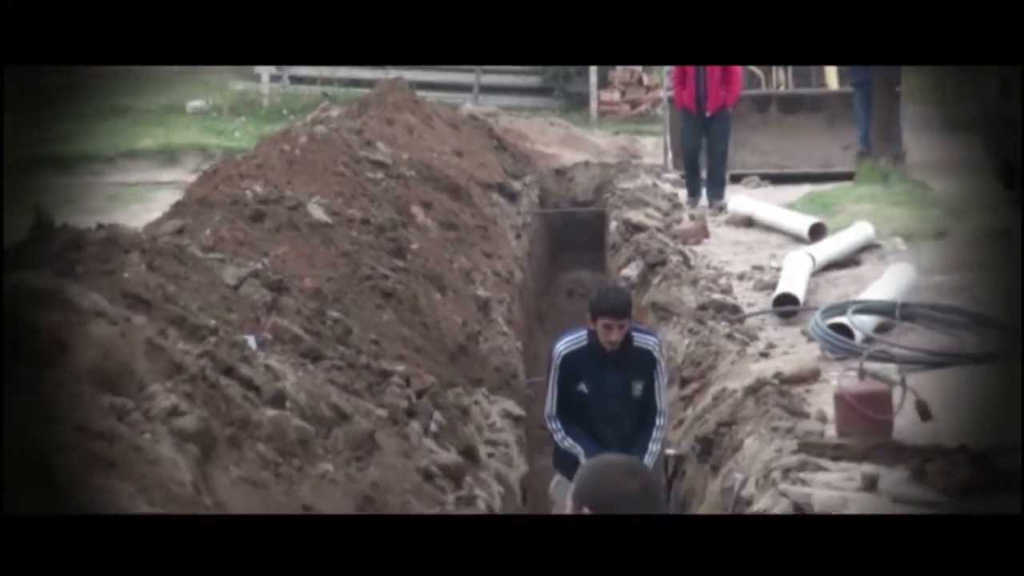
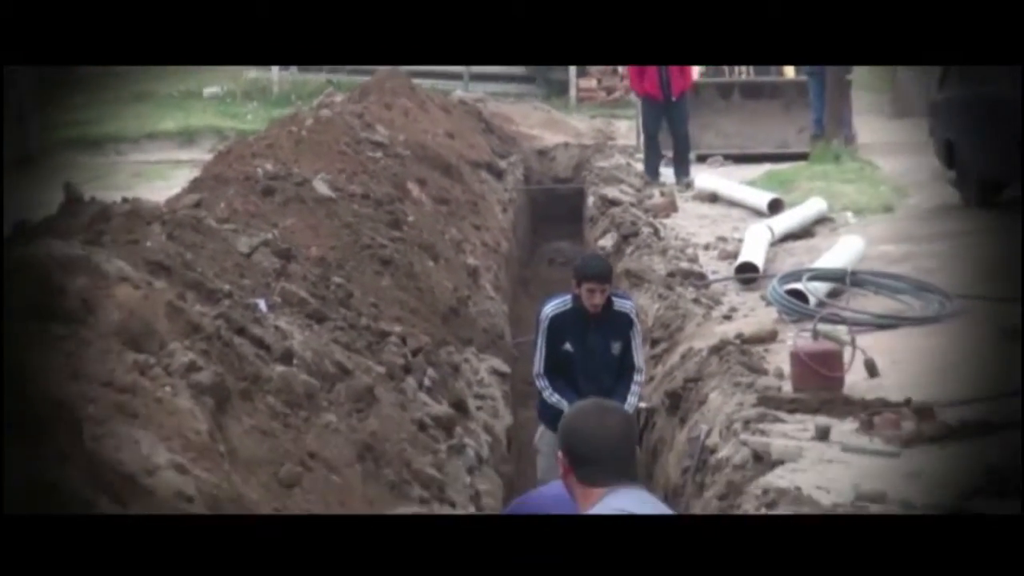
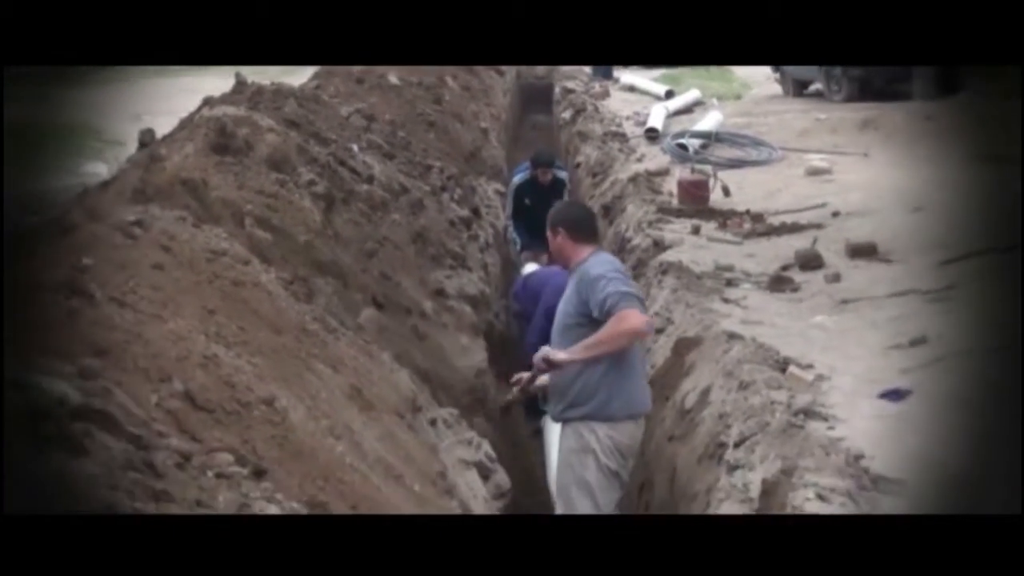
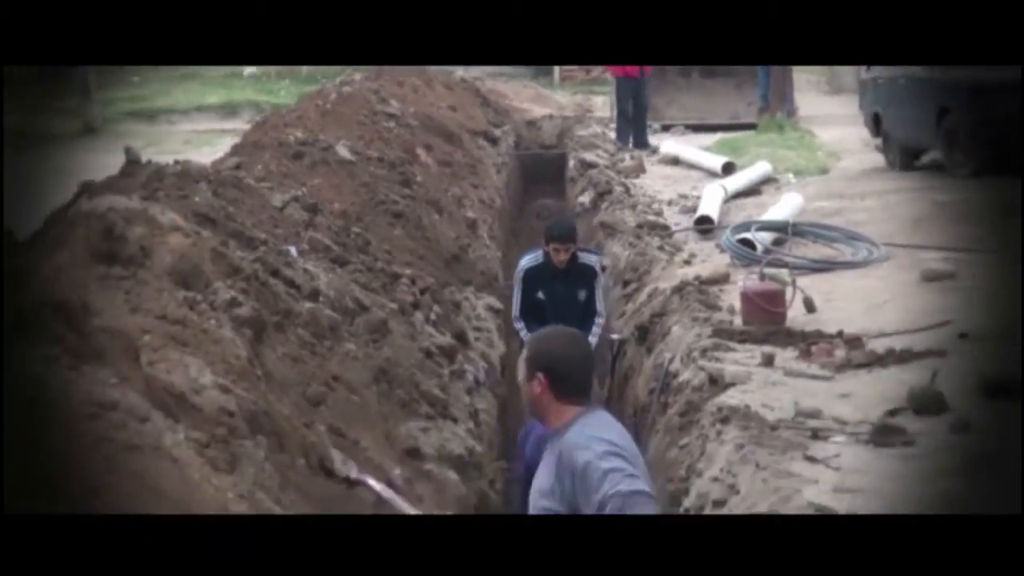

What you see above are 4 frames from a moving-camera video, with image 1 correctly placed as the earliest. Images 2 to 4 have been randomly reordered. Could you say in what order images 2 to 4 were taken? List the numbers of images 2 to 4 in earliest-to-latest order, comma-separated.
2, 4, 3
